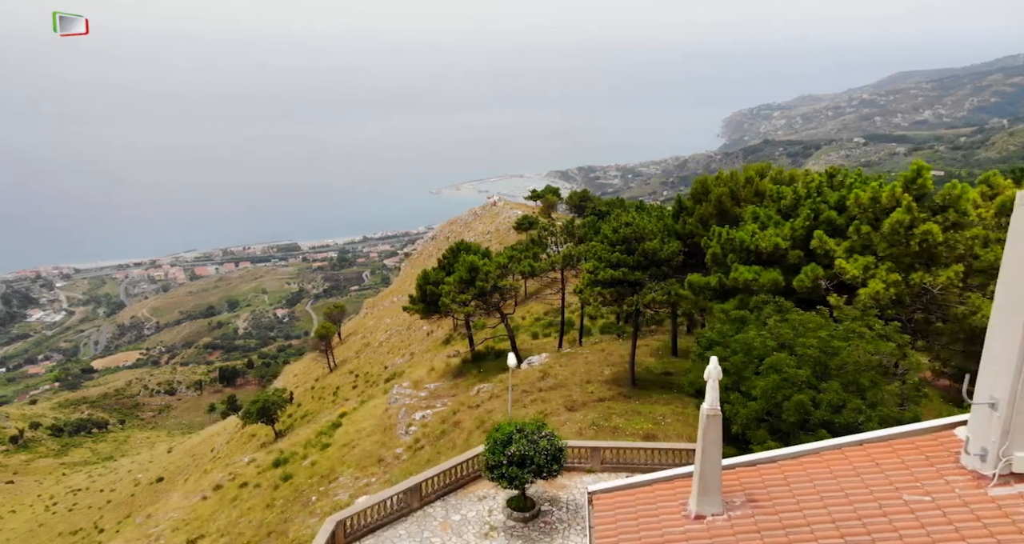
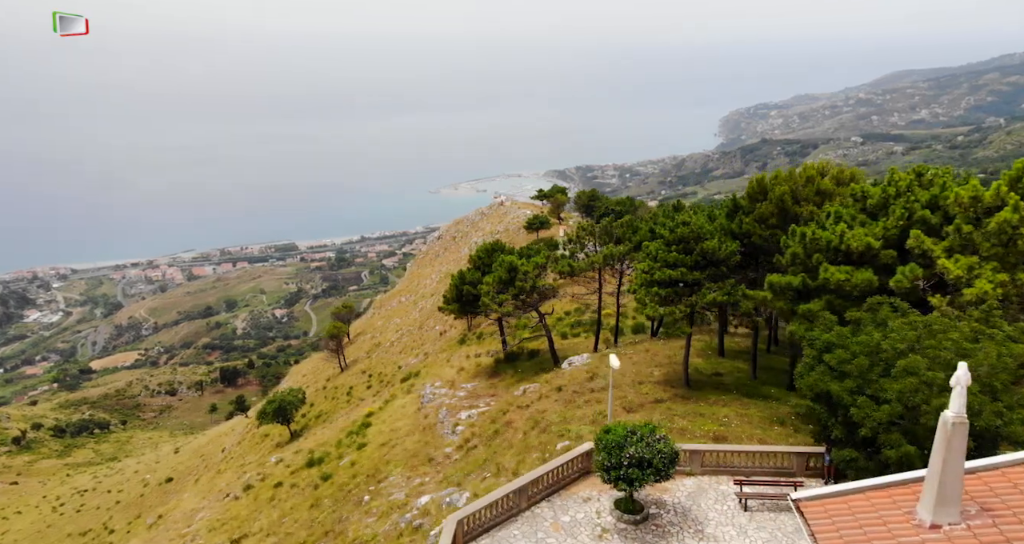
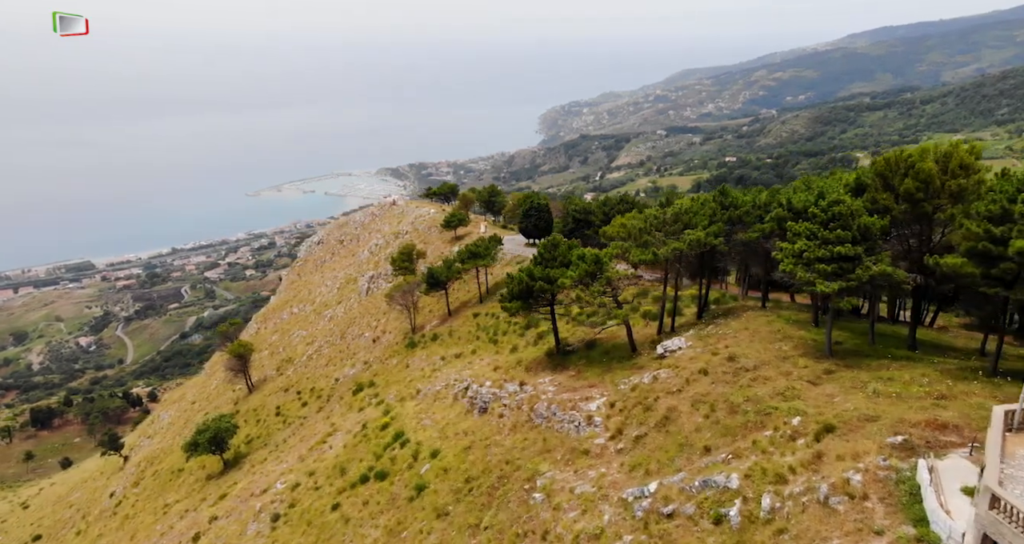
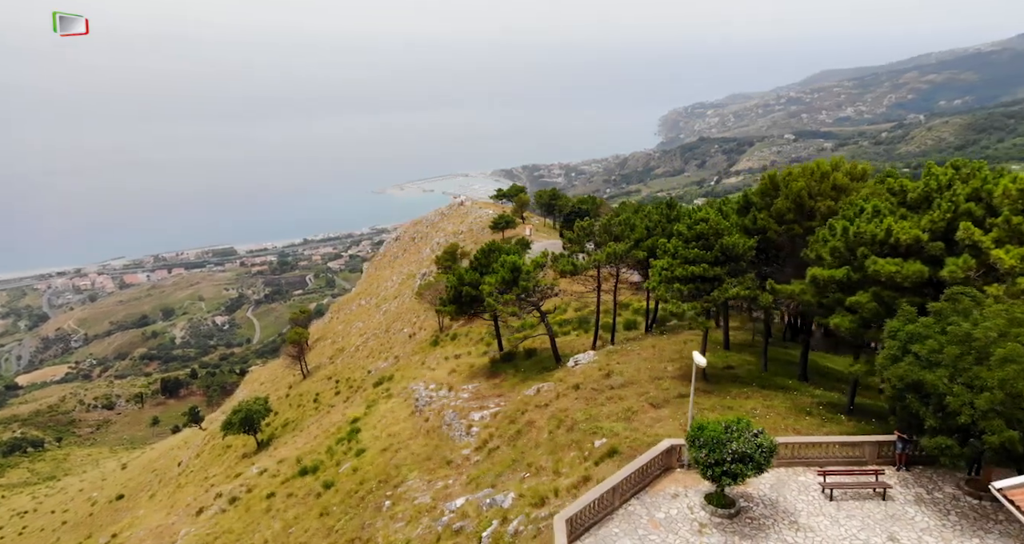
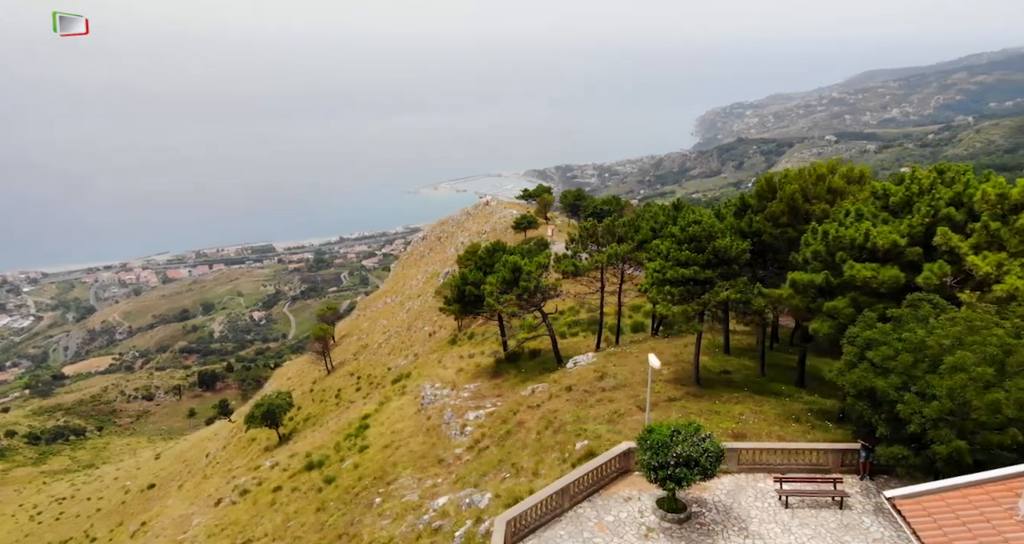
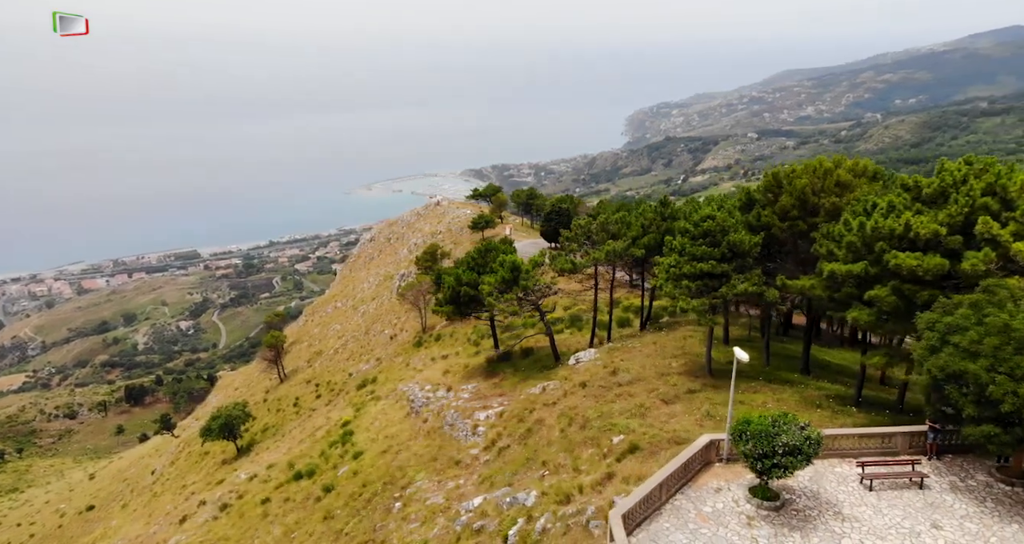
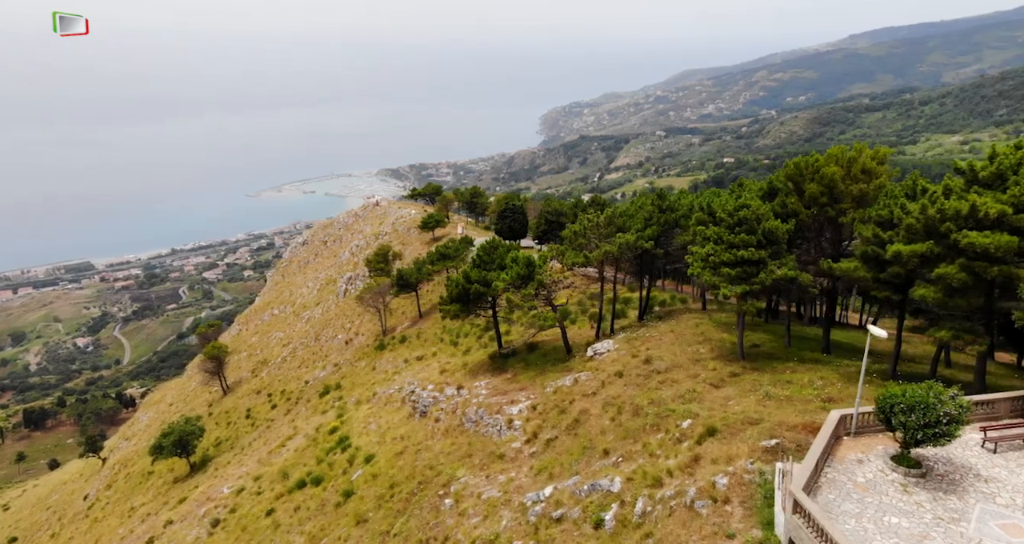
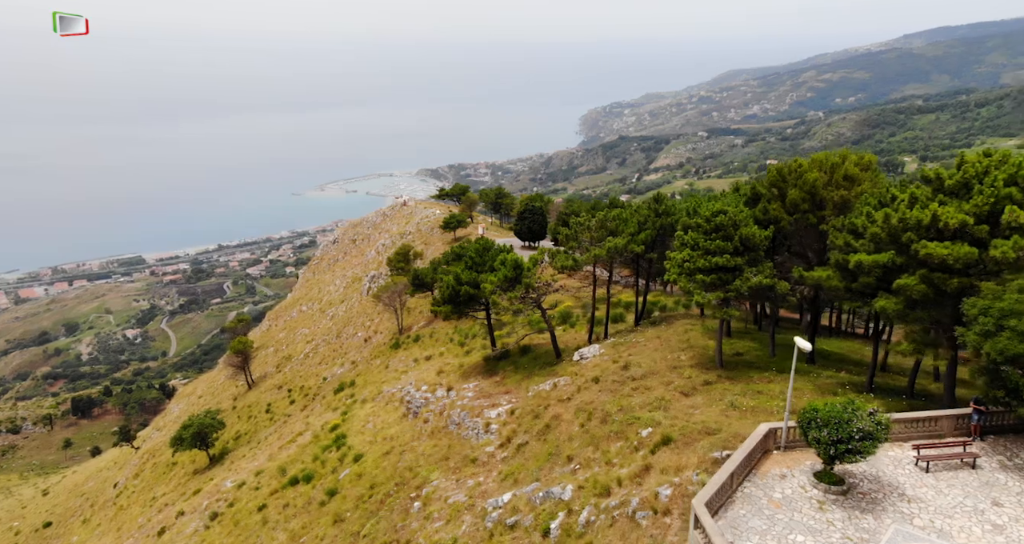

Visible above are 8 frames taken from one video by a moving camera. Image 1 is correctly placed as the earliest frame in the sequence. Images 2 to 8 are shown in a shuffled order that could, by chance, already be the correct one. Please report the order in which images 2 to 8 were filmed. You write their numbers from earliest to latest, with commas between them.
2, 5, 4, 6, 8, 7, 3
